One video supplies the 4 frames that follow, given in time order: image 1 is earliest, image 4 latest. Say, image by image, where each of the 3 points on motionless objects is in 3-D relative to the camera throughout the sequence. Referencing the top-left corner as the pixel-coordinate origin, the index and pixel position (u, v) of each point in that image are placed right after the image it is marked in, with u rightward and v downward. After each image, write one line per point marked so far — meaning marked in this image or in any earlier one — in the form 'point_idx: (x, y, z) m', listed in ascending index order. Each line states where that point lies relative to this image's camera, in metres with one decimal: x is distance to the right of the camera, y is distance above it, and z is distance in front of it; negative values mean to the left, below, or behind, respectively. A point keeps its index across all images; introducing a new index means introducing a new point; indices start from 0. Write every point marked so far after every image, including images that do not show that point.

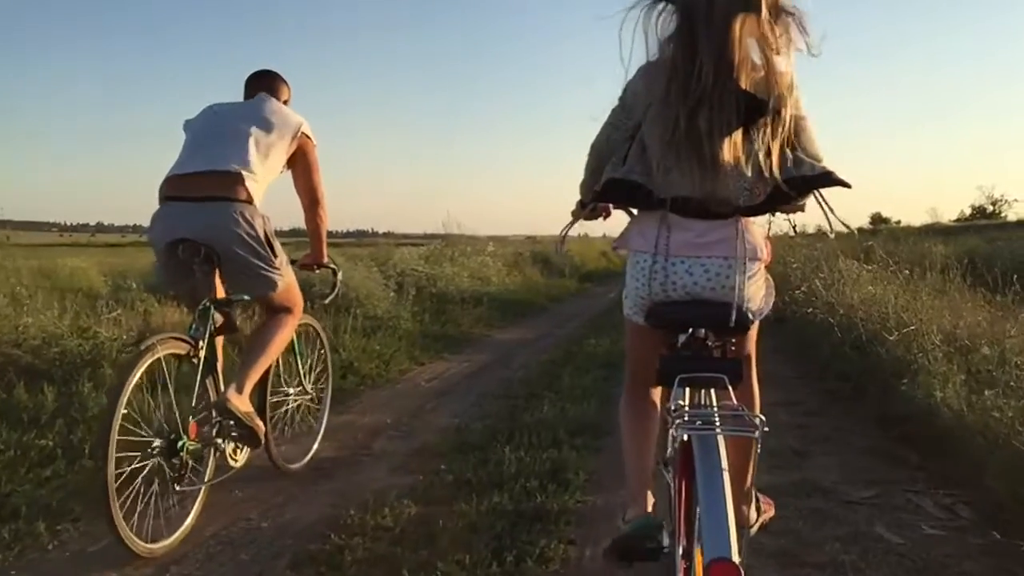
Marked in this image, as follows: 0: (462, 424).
0: (-0.3, -0.9, +6.3) m
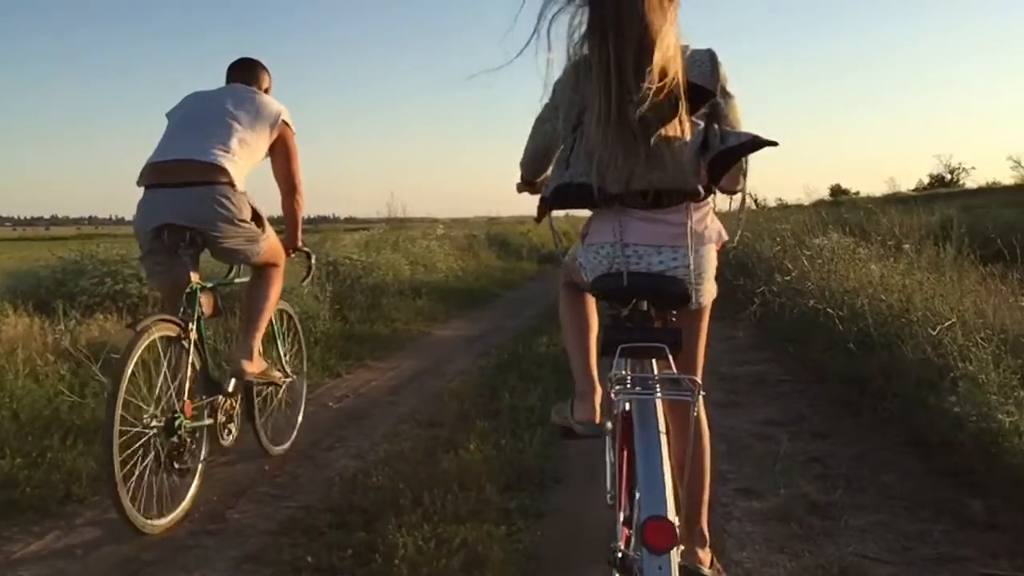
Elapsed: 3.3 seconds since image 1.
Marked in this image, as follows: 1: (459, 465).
0: (-0.8, -0.9, +4.7) m
1: (-0.3, -0.8, +4.4) m
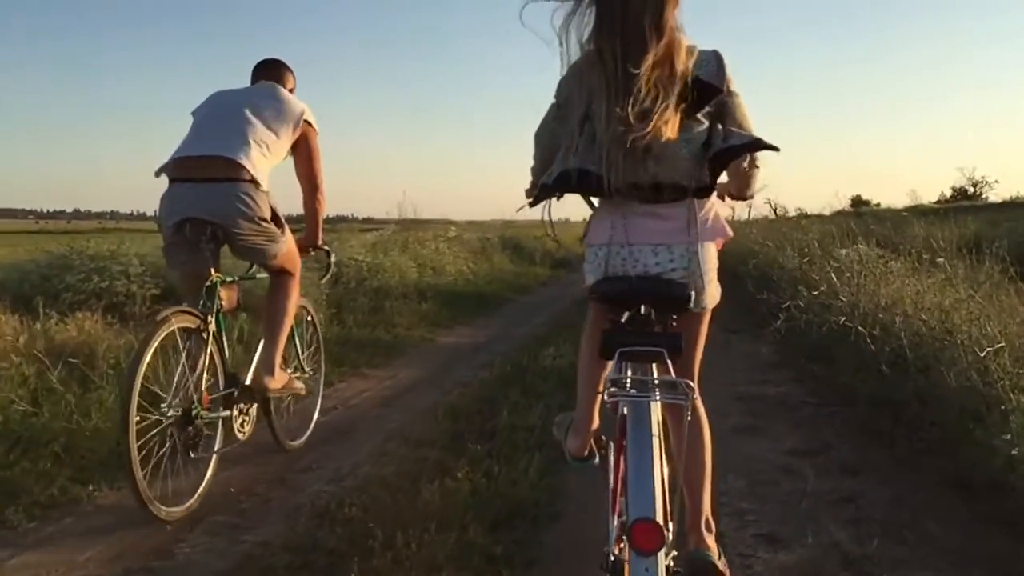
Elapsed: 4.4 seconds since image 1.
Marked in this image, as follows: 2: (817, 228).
0: (-0.8, -0.9, +4.2) m
1: (-0.3, -0.9, +3.9) m
2: (+4.2, +0.8, +12.7) m
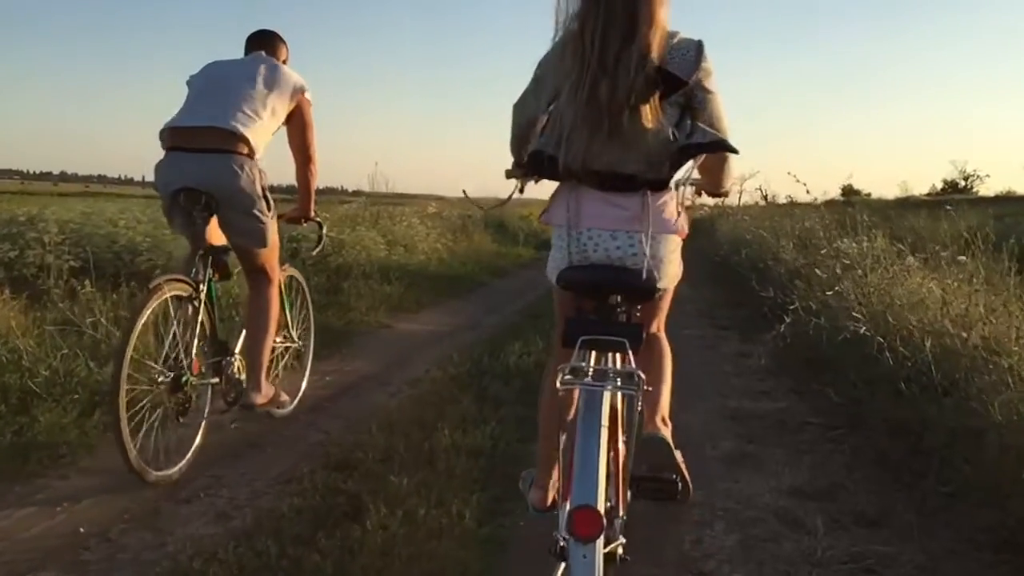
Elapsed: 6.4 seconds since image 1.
0: (-1.0, -0.9, +3.2) m
1: (-0.5, -0.9, +3.0) m
2: (+3.9, +0.9, +11.8) m
